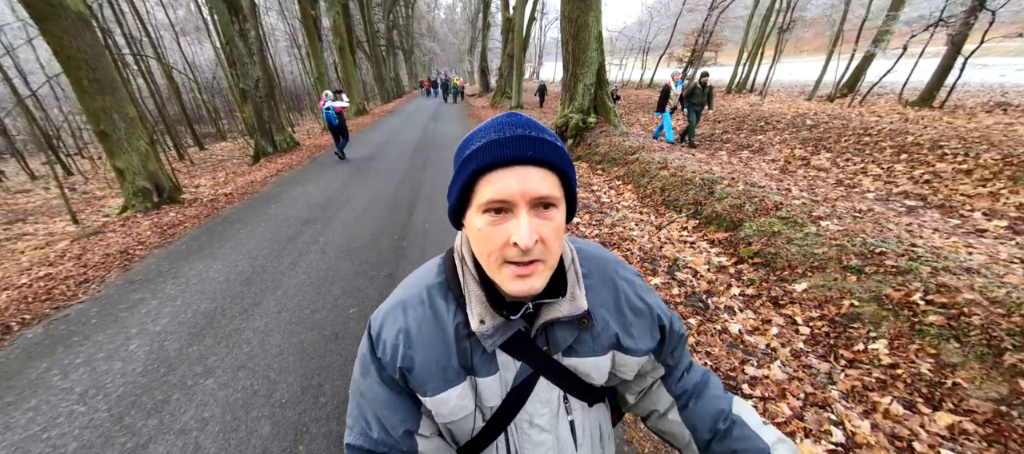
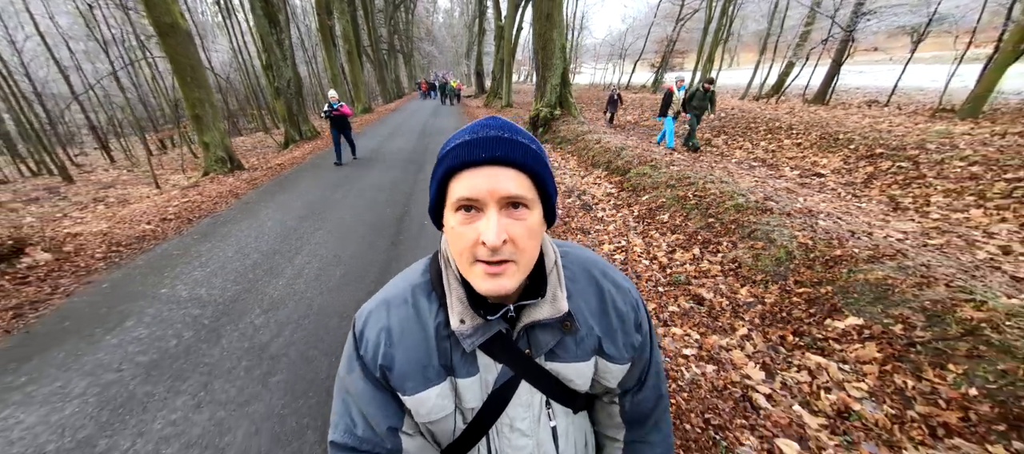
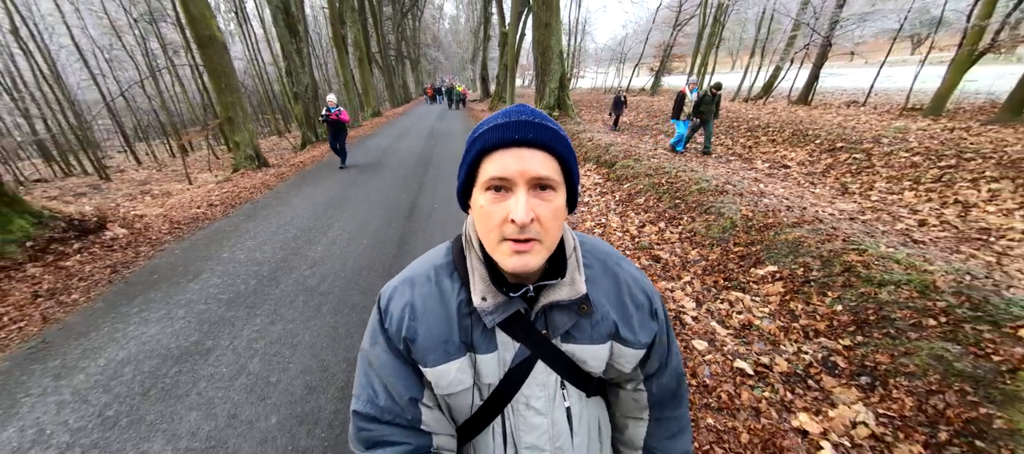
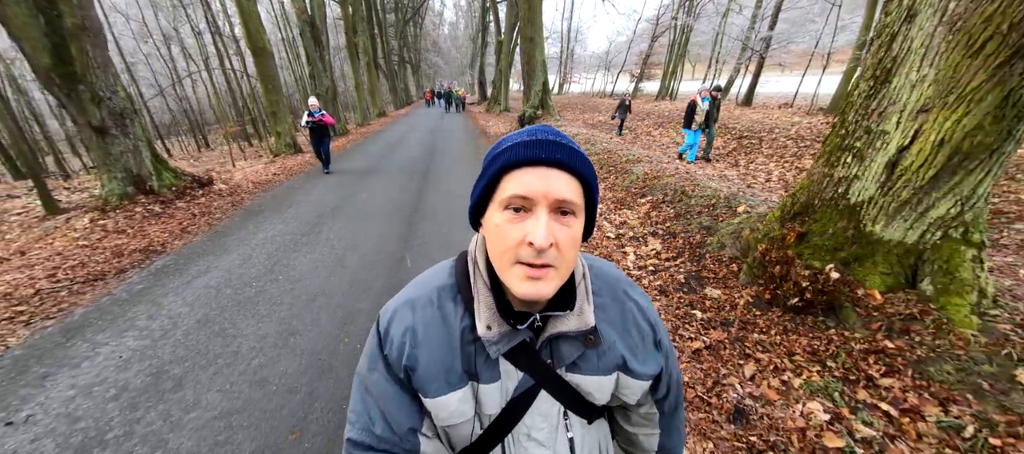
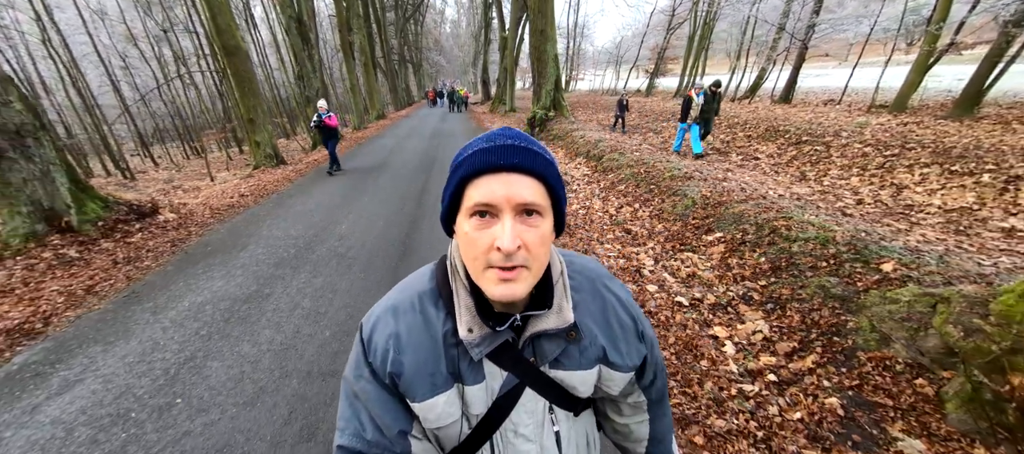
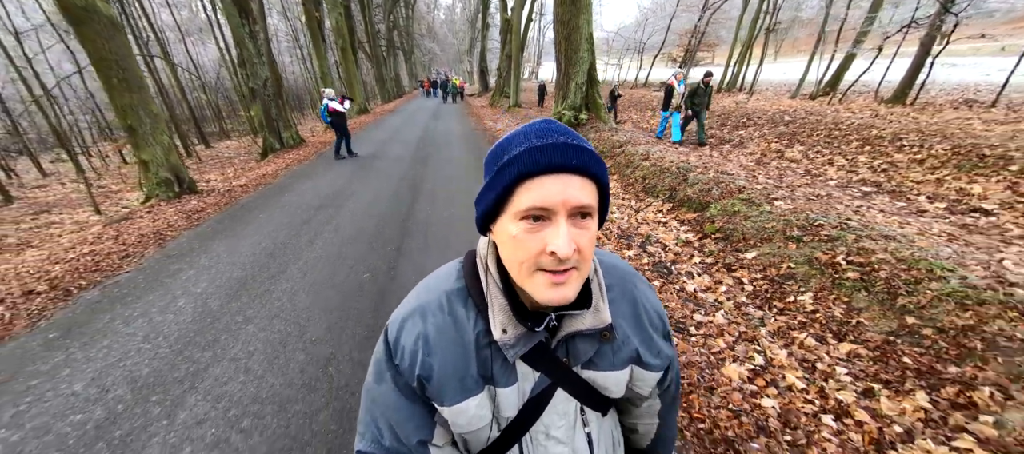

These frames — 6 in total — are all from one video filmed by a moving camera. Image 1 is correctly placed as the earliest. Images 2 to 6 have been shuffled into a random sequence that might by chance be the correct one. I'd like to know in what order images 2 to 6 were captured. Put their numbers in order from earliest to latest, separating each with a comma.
6, 2, 3, 5, 4
